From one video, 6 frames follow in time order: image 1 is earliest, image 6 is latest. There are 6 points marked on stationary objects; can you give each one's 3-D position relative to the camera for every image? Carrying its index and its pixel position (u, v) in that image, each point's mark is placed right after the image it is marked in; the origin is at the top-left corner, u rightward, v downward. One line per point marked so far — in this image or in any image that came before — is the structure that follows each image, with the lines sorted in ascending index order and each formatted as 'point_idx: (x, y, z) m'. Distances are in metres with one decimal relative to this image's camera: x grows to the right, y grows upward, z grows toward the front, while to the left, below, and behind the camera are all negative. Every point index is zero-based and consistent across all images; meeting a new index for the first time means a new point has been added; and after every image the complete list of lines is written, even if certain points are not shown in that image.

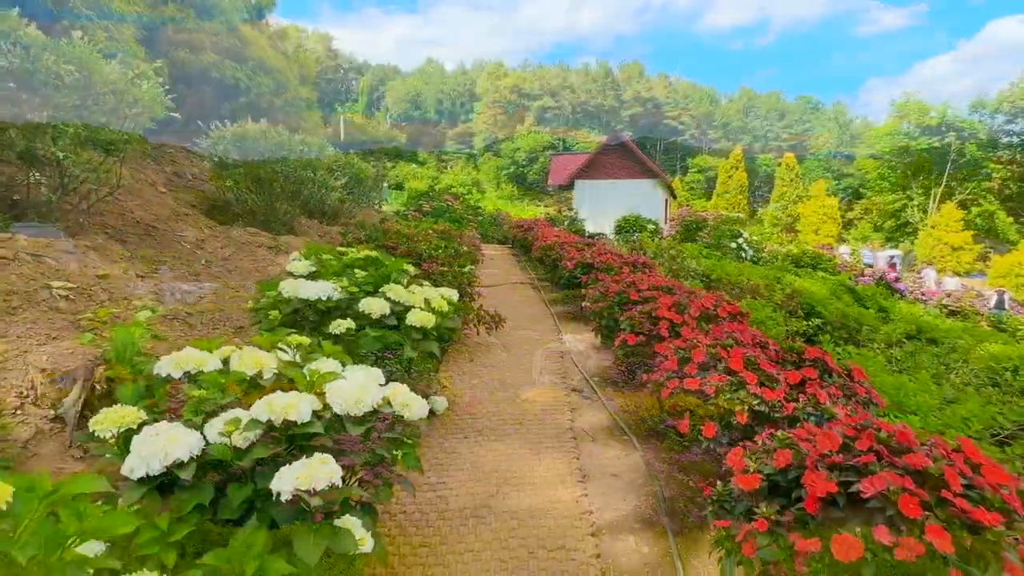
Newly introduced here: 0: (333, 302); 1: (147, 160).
0: (-0.7, -0.1, +2.7) m
1: (-3.3, +1.1, +5.9) m
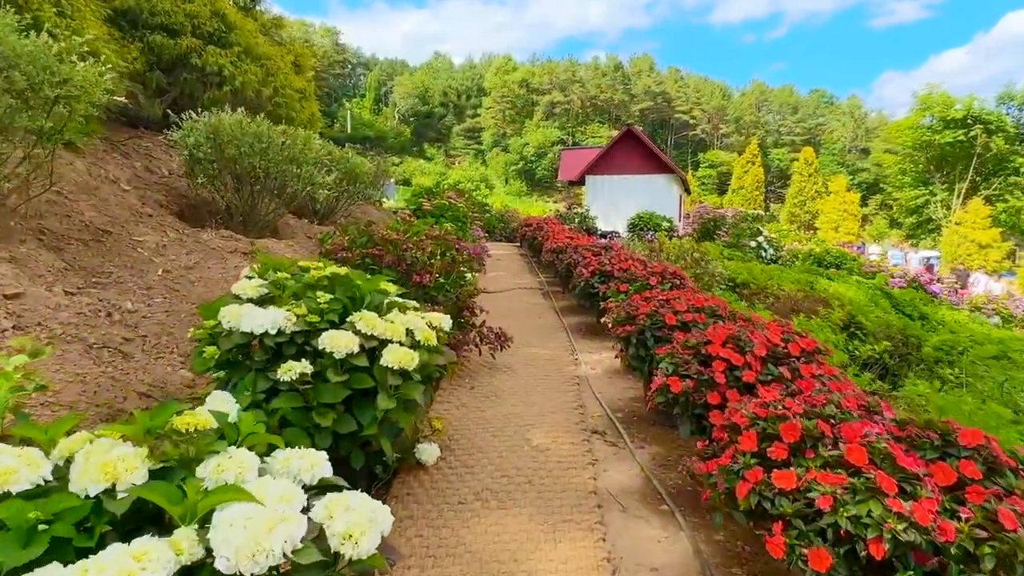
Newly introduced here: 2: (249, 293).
0: (-0.7, -0.2, +2.1) m
1: (-3.2, +1.1, +5.3) m
2: (-0.9, 0.0, +2.2) m
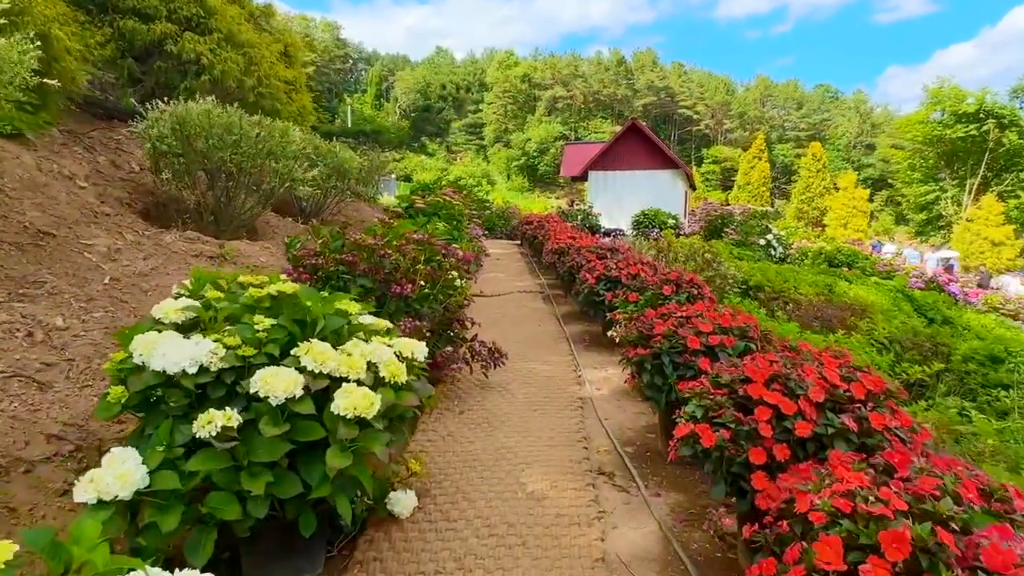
0: (-0.7, -0.2, +1.6) m
1: (-3.2, +1.0, +4.9) m
2: (-0.9, -0.1, +1.8) m
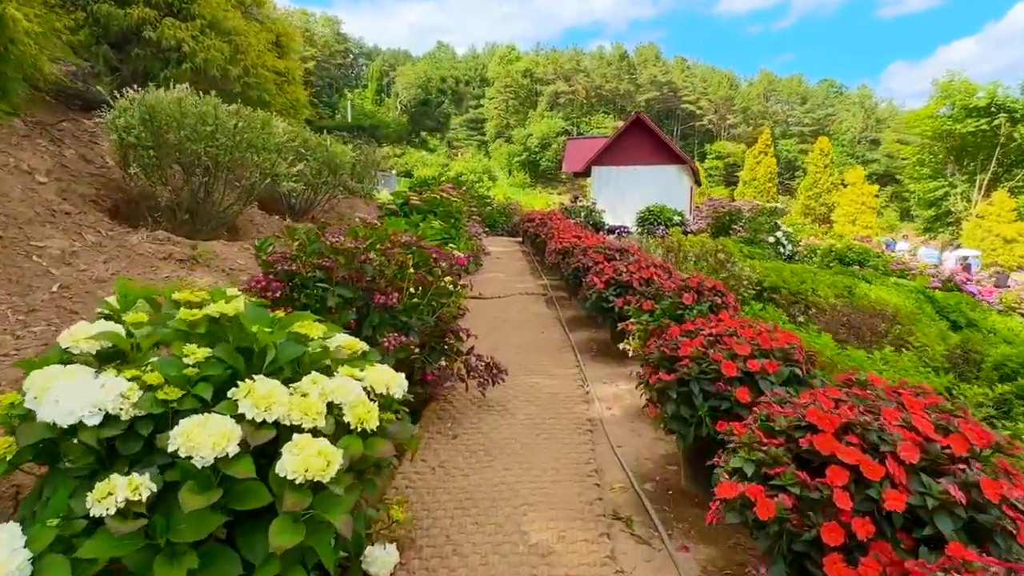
0: (-0.7, -0.3, +1.3) m
1: (-3.2, +1.0, +4.5) m
2: (-0.9, -0.1, +1.4) m
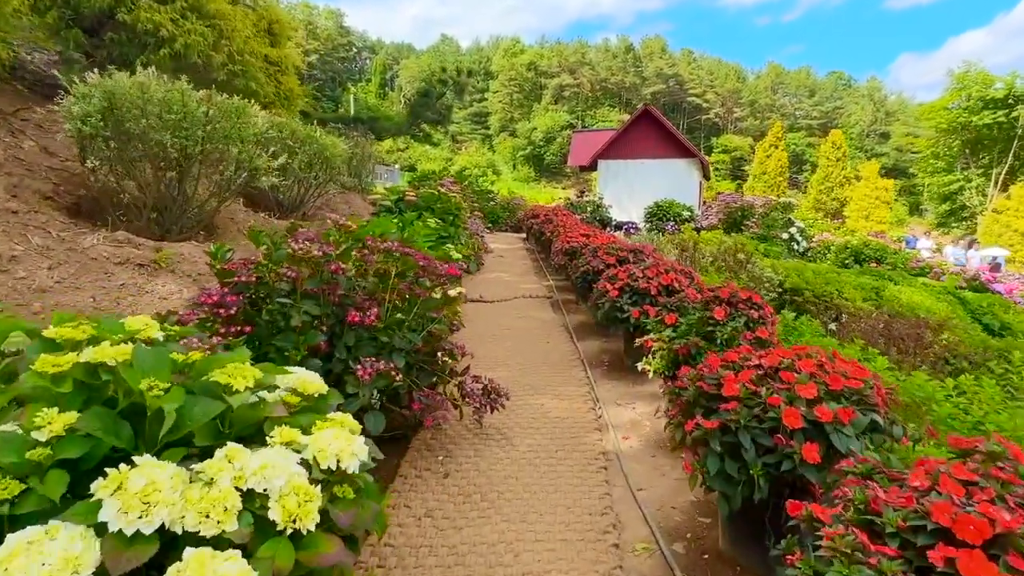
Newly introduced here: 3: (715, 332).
0: (-0.8, -0.3, +0.8) m
1: (-3.2, +1.0, +4.1) m
2: (-0.9, -0.2, +1.0) m
3: (+0.8, -0.2, +2.5) m
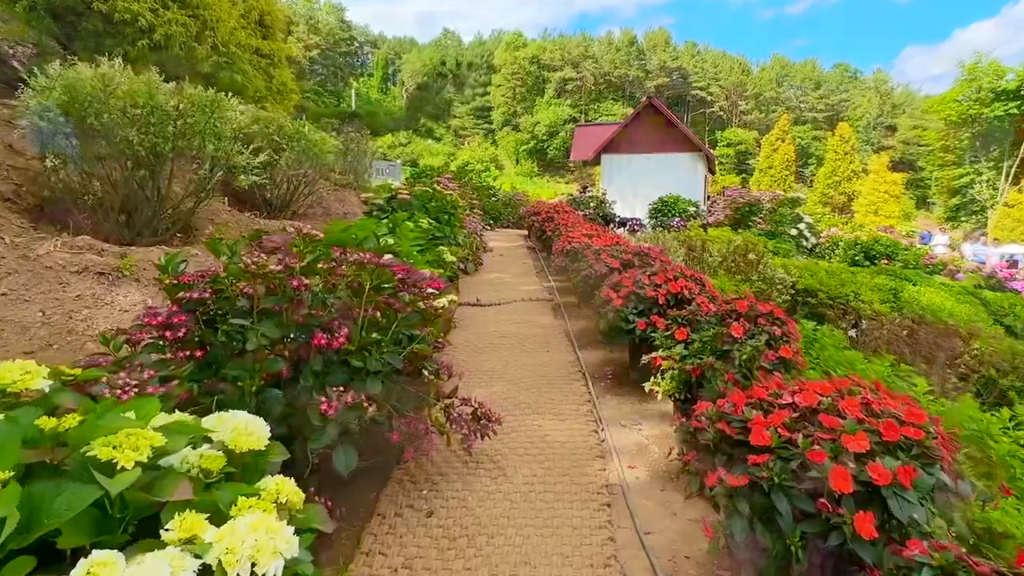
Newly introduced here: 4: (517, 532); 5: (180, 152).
0: (-0.8, -0.4, +0.6) m
1: (-3.2, +0.9, +3.8) m
2: (-1.0, -0.2, +0.7) m
3: (+0.7, -0.2, +2.2) m
4: (0.0, -0.8, +2.0) m
5: (-1.8, +0.8, +3.7) m
